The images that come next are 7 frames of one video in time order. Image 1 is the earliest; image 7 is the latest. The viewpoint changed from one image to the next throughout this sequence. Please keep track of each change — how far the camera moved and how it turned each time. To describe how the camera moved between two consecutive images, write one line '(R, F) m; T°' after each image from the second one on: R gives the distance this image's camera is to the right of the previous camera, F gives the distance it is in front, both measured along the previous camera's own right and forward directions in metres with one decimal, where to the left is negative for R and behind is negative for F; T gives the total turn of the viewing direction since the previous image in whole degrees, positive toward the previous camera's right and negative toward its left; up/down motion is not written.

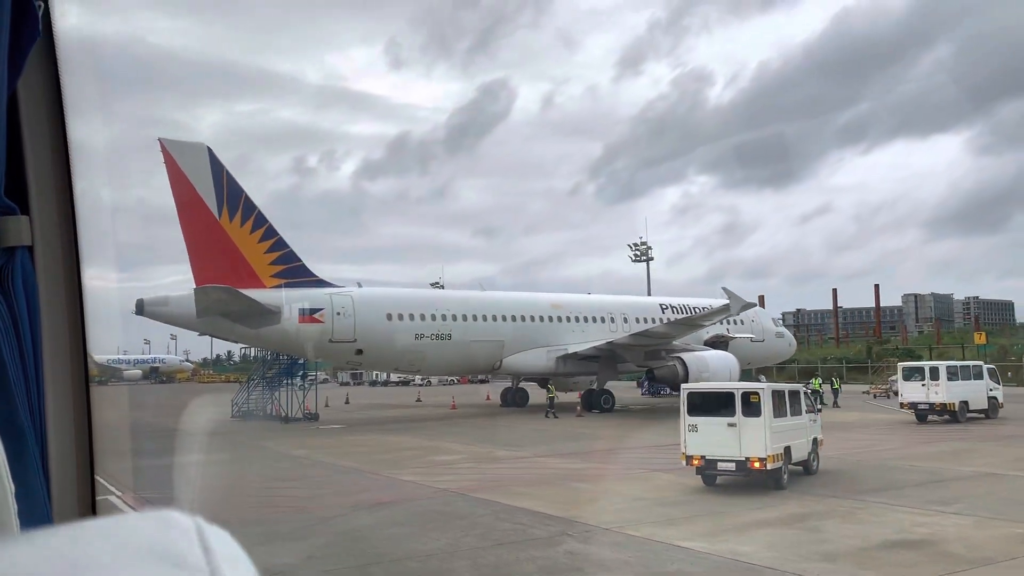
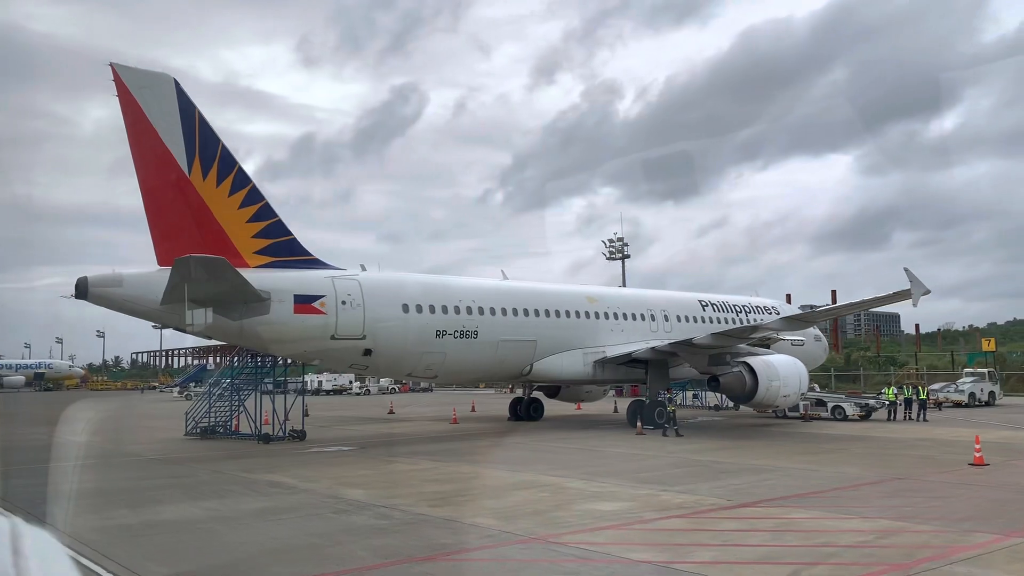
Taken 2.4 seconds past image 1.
(-2.8, +4.3) m; +6°
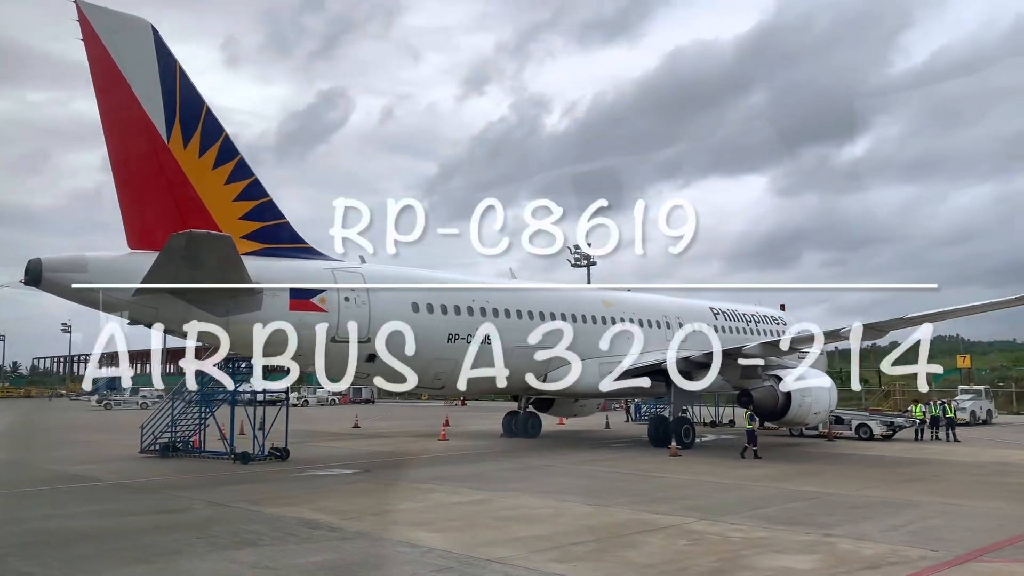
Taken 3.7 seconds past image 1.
(-1.7, +2.2) m; +5°
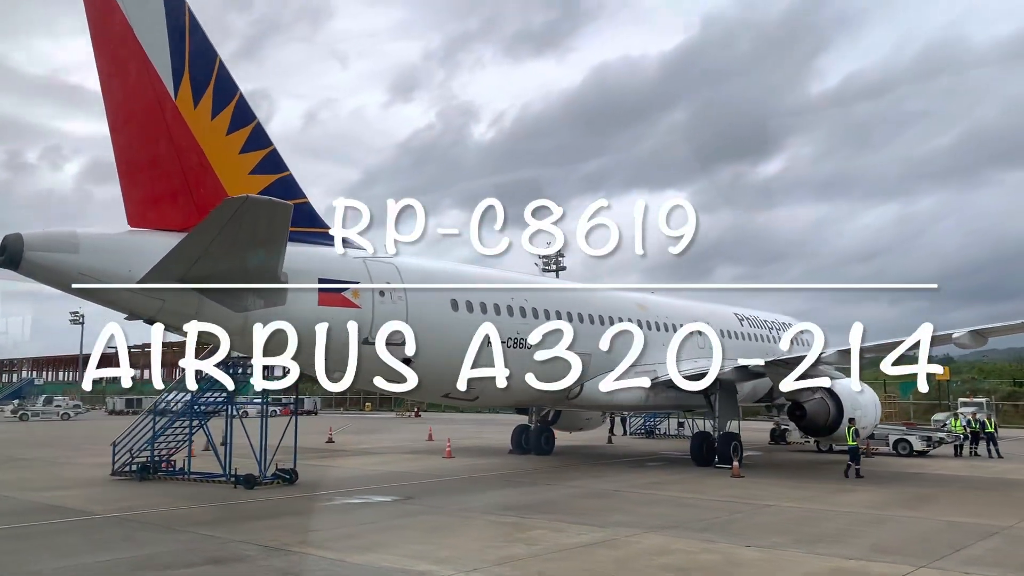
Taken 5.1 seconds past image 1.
(-1.9, +1.9) m; +5°
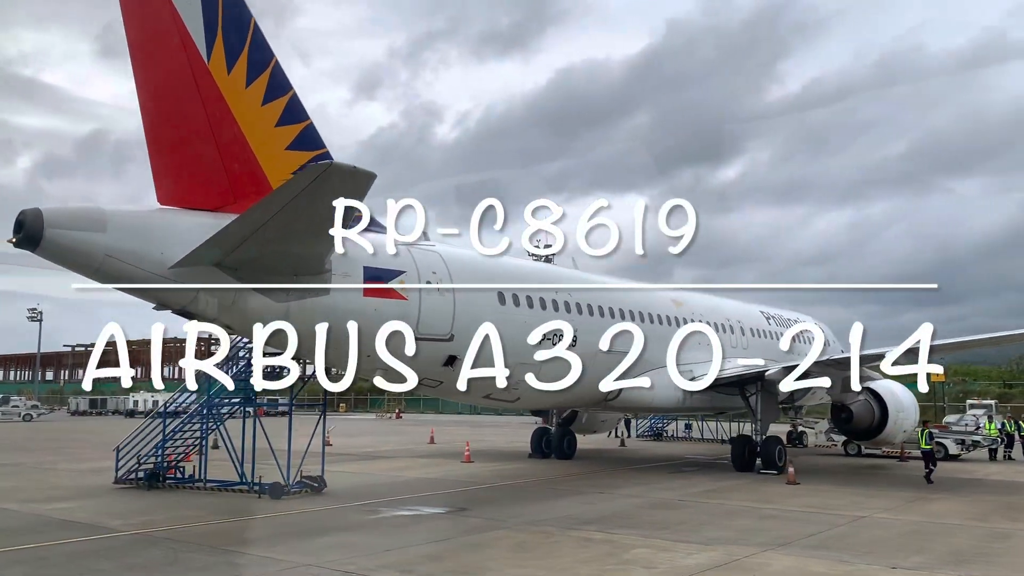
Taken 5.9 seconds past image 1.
(-1.2, +1.0) m; +3°
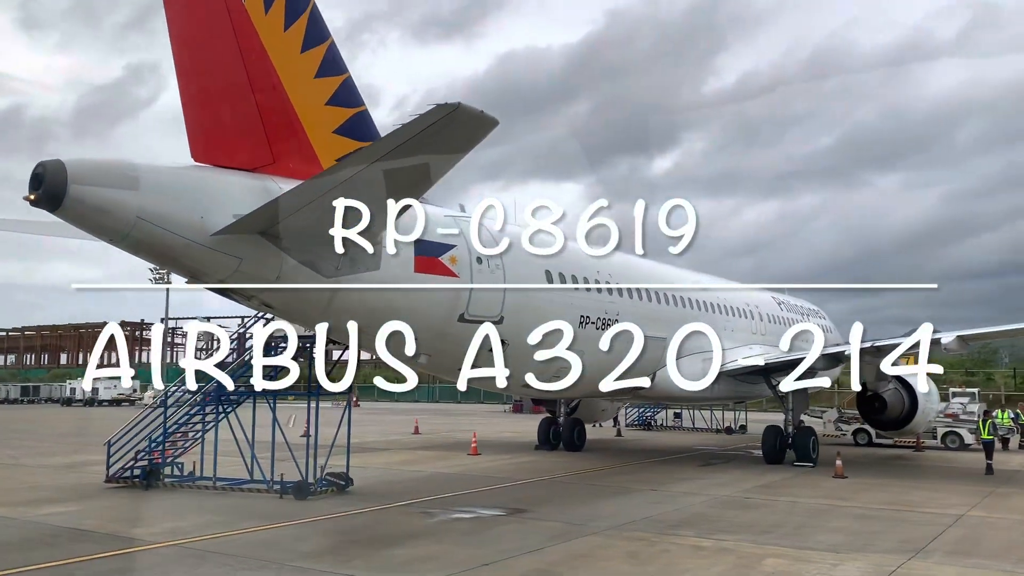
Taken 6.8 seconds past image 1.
(-1.3, +1.1) m; +4°
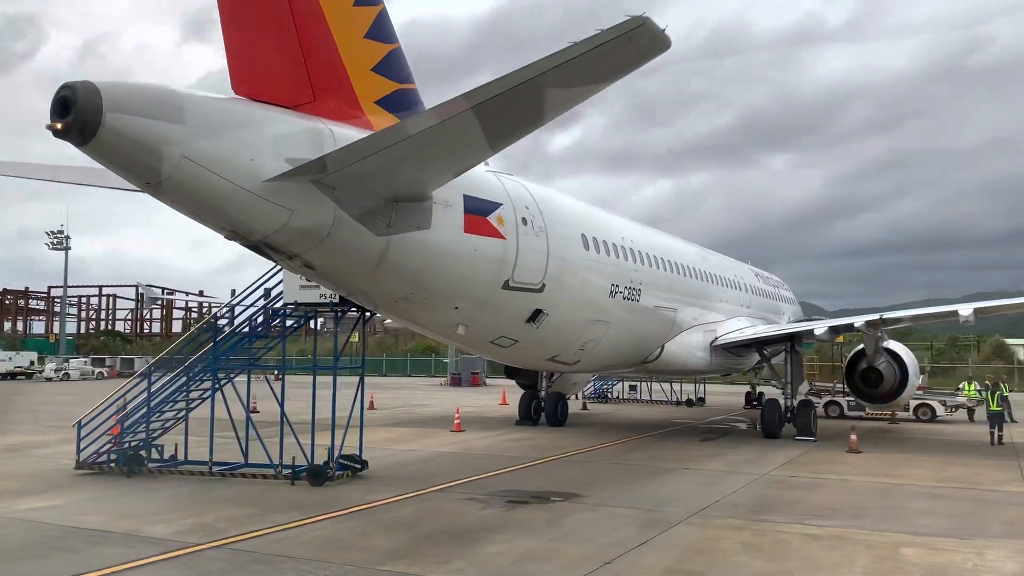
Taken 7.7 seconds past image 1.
(-1.4, +0.9) m; +7°
